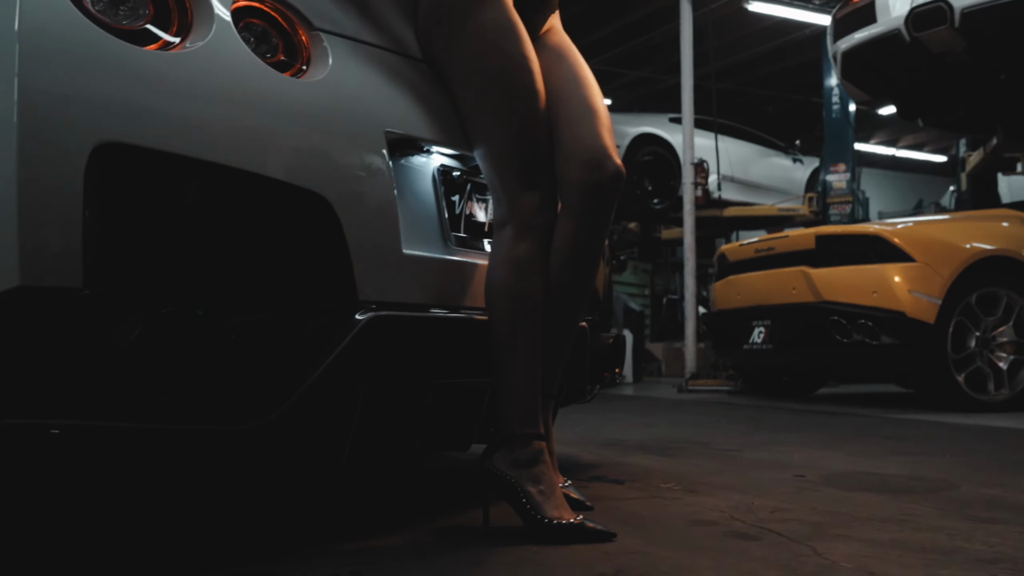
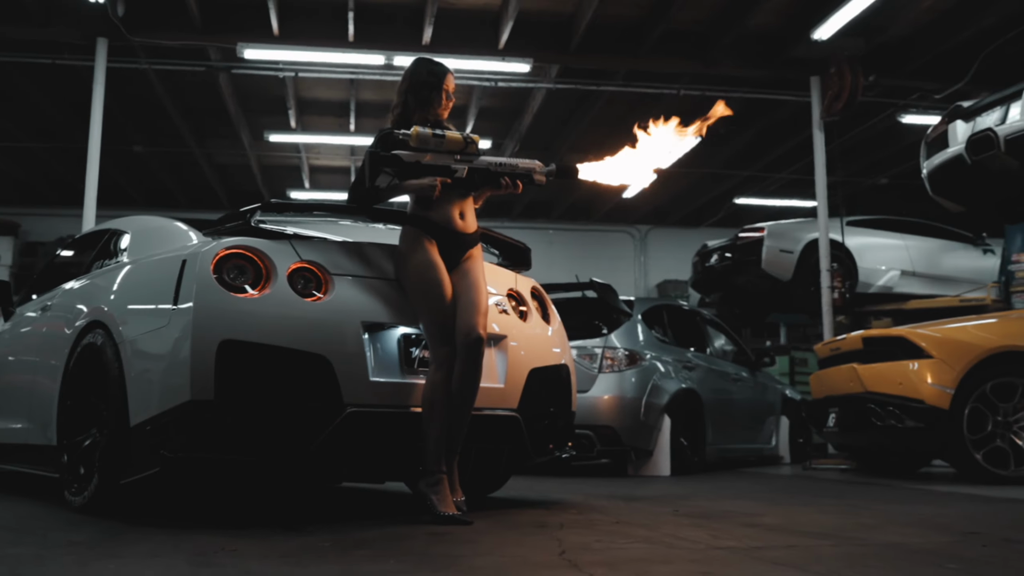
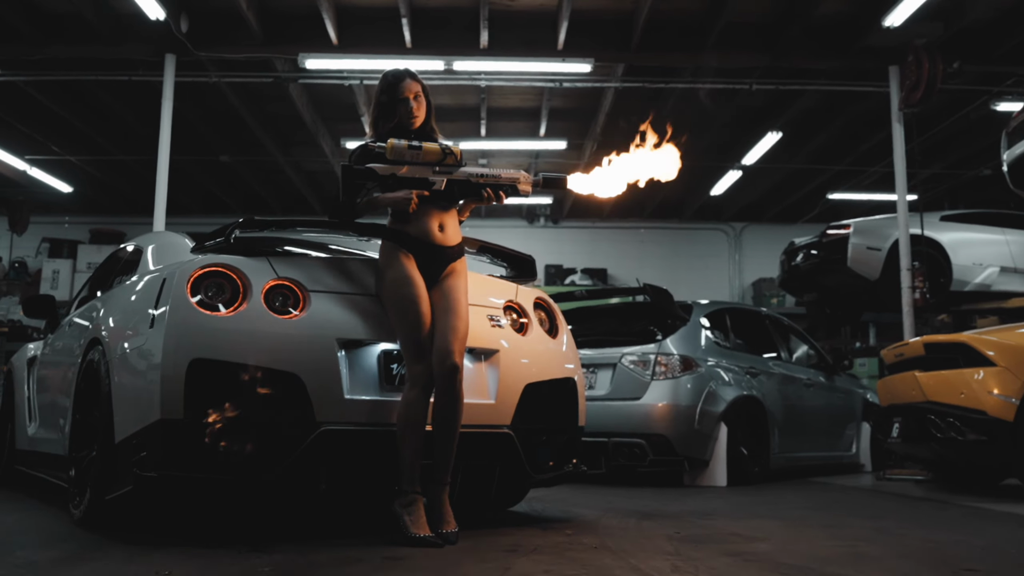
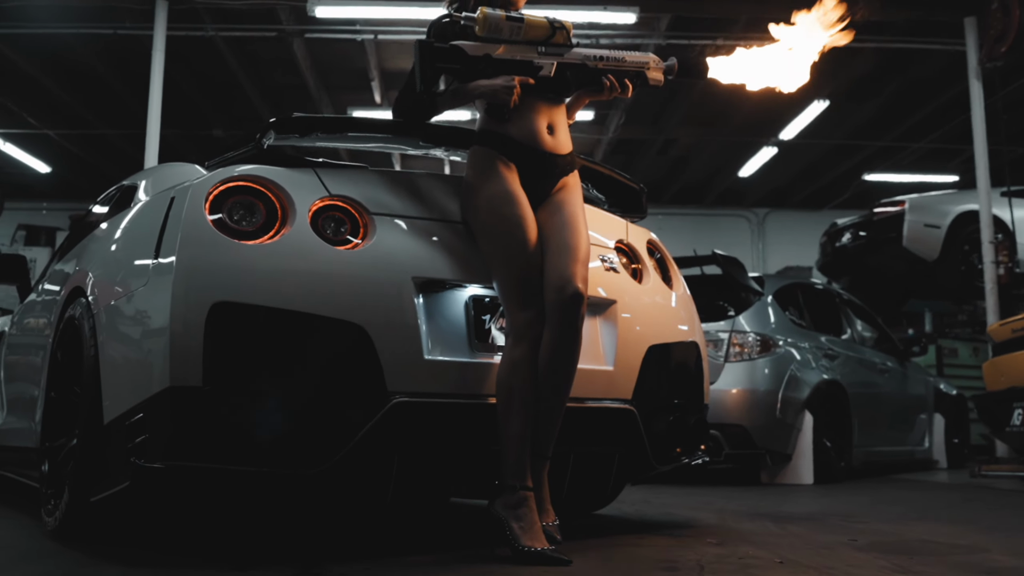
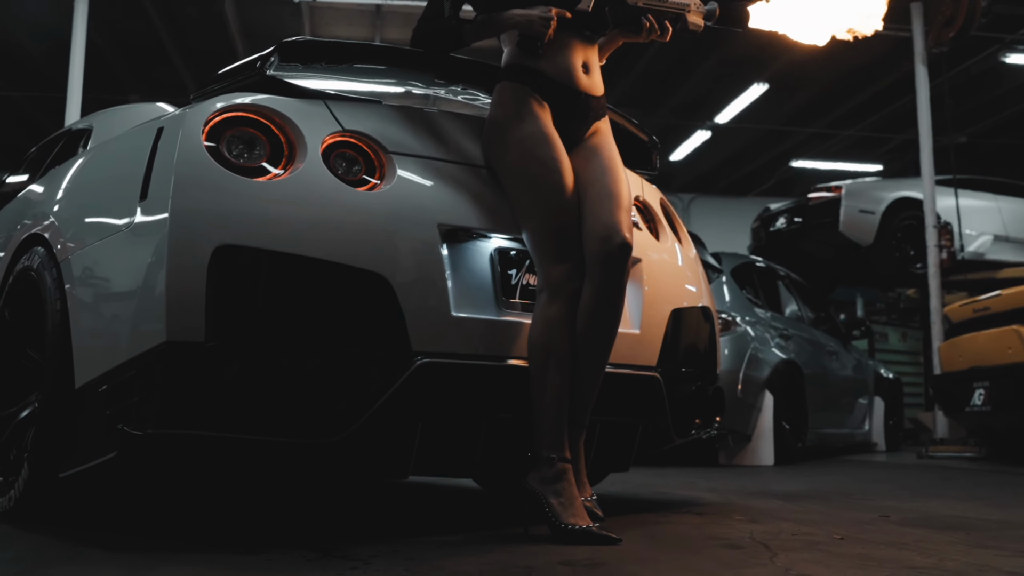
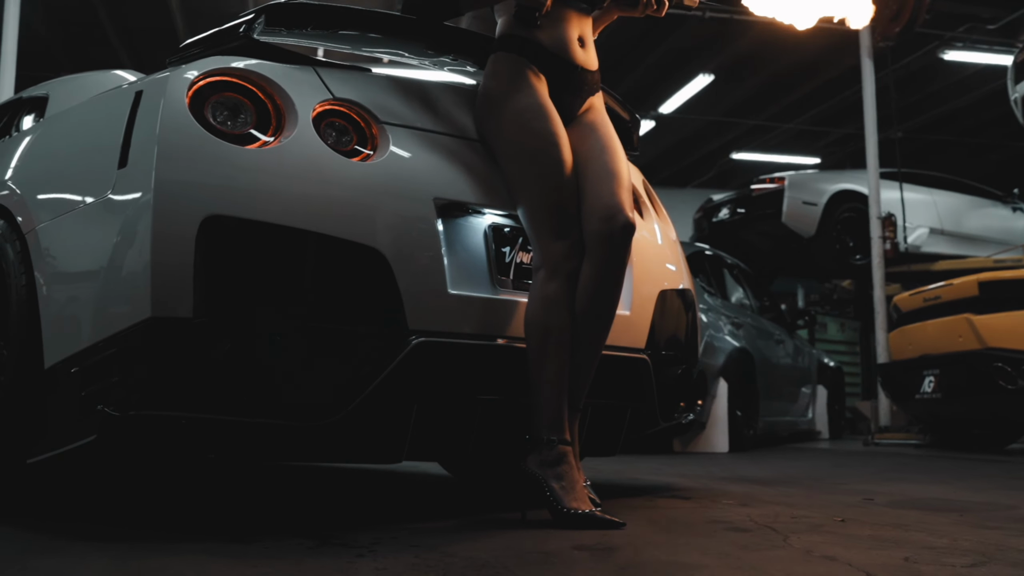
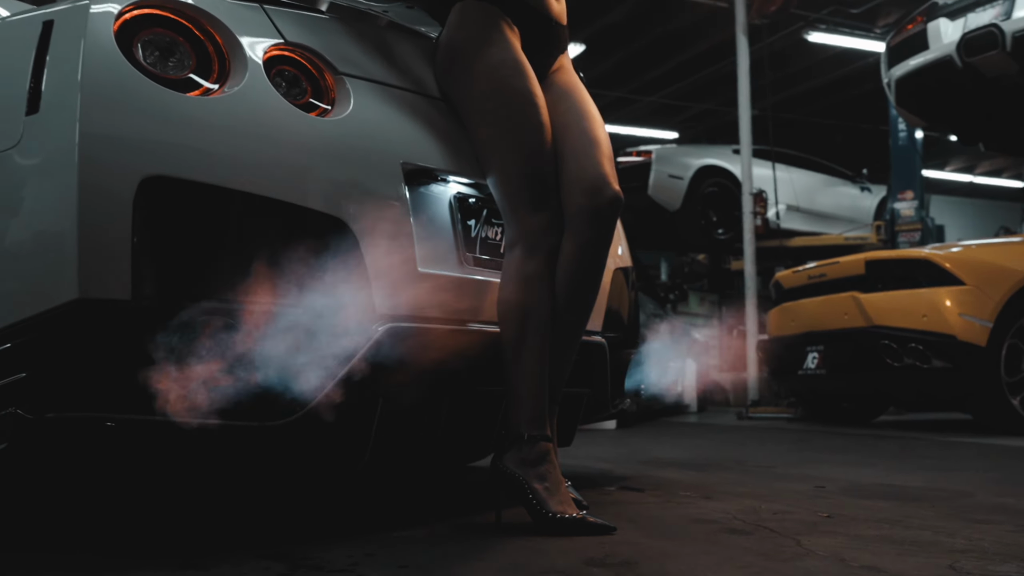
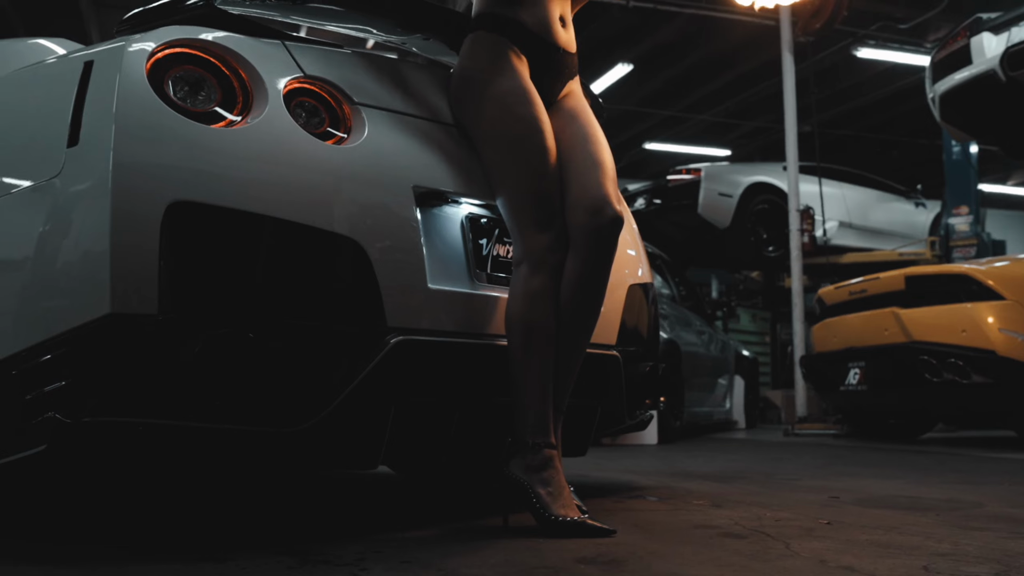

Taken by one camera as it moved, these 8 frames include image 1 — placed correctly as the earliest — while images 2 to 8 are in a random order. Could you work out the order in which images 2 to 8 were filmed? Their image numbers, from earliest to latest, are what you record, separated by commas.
7, 8, 6, 5, 4, 2, 3
